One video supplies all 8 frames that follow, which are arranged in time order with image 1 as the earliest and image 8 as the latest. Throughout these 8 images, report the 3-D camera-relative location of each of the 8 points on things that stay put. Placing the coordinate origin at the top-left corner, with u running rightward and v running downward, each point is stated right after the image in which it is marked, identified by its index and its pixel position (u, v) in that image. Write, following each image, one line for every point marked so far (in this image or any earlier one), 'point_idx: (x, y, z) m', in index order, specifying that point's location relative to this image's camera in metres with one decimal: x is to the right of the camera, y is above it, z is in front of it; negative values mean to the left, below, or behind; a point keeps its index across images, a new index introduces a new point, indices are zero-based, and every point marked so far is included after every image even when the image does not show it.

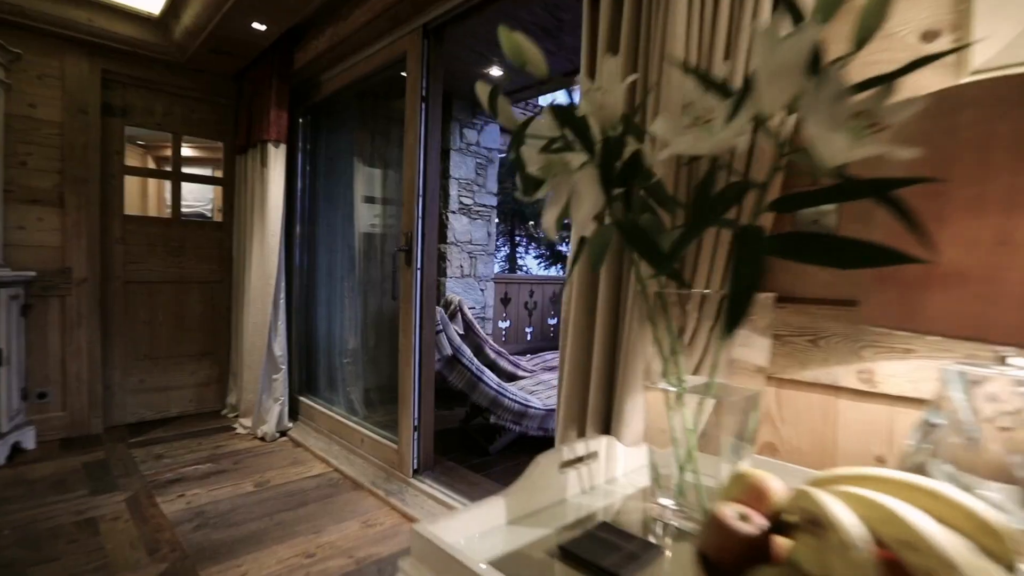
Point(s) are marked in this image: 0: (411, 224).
0: (-0.4, +0.3, +2.1) m
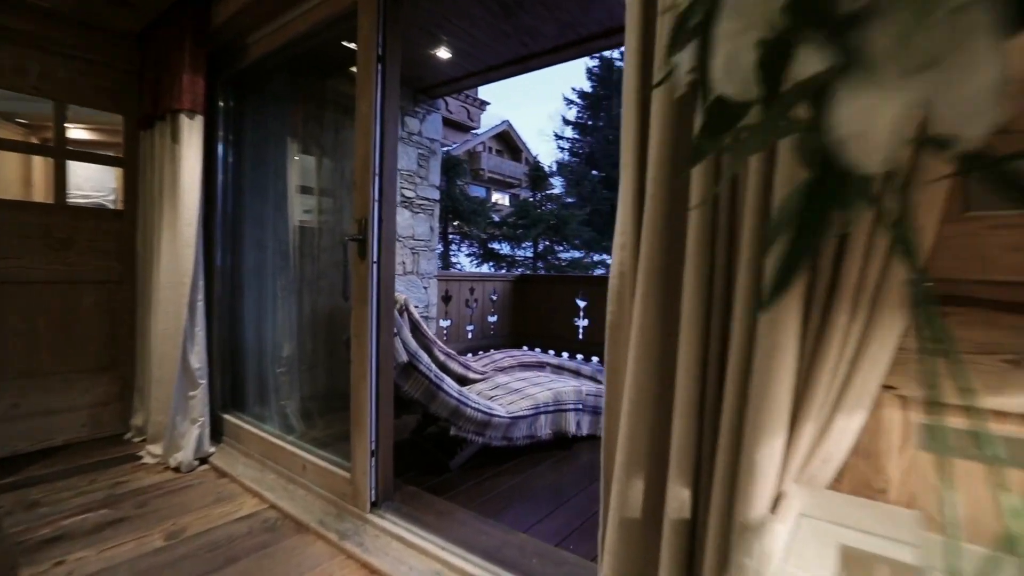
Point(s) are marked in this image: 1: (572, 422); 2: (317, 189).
0: (-0.5, +0.3, +1.8) m
1: (+0.4, -0.8, +2.9) m
2: (-0.9, +0.5, +2.3) m
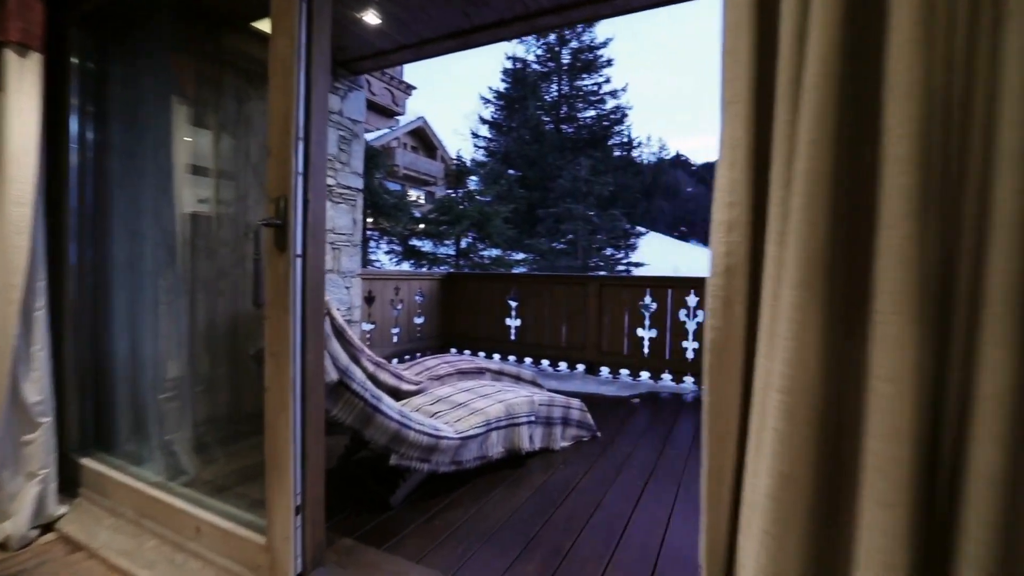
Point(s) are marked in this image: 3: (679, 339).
0: (-0.6, +0.3, +1.4) m
1: (+0.1, -0.8, +2.6) m
2: (-1.1, +0.5, +1.8) m
3: (+1.5, -0.5, +4.5) m
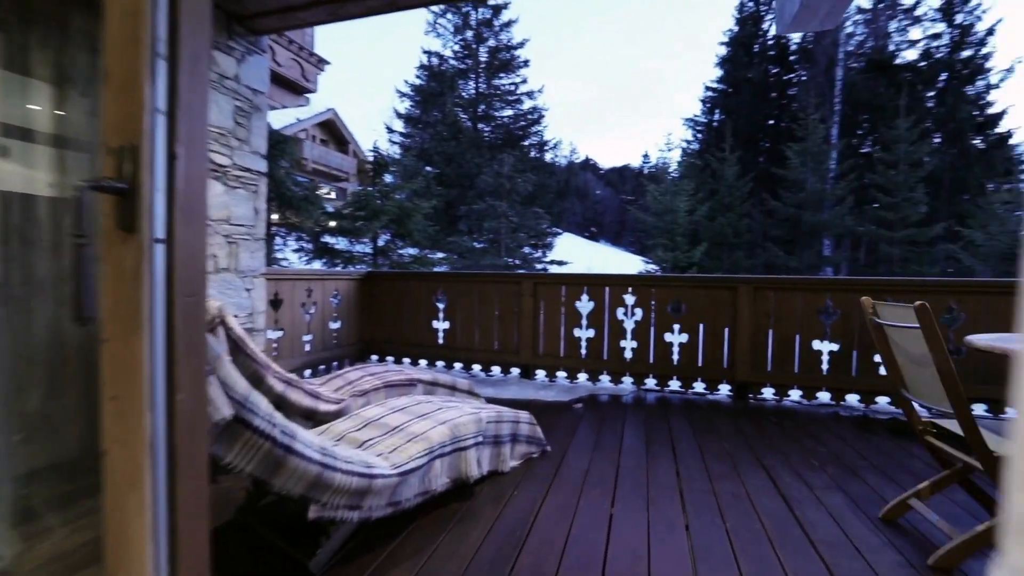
0: (-0.7, +0.3, +0.9) m
1: (-0.2, -0.8, +2.2) m
2: (-1.2, +0.4, +1.2) m
3: (+1.0, -0.5, +4.4) m
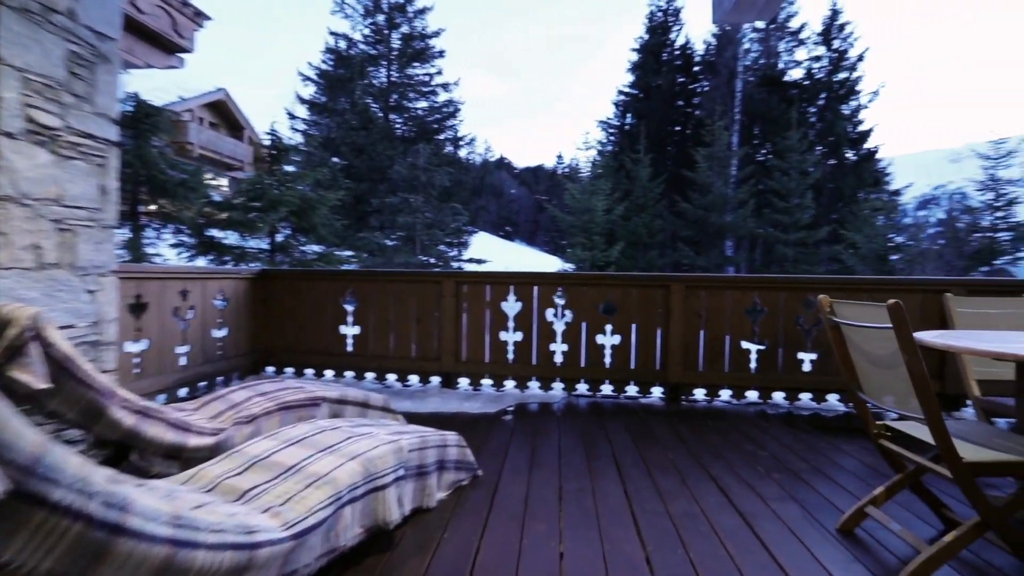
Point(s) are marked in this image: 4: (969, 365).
0: (-0.7, +0.3, +0.4) m
1: (-0.4, -0.8, +1.8) m
2: (-1.3, +0.4, +0.6) m
3: (+0.3, -0.5, +4.1) m
4: (+2.2, -0.4, +2.3) m
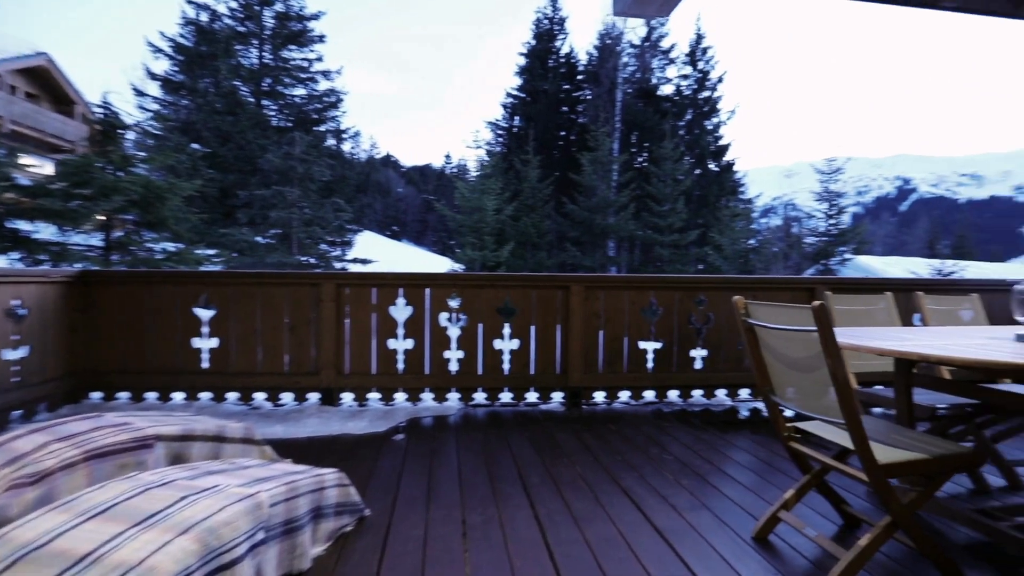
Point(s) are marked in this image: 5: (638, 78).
0: (-0.7, +0.3, -0.1) m
1: (-0.7, -0.8, +1.4) m
2: (-1.3, +0.4, 0.0) m
3: (-0.5, -0.5, +3.8) m
4: (+1.7, -0.4, +2.5) m
5: (+3.0, +5.0, +11.6) m
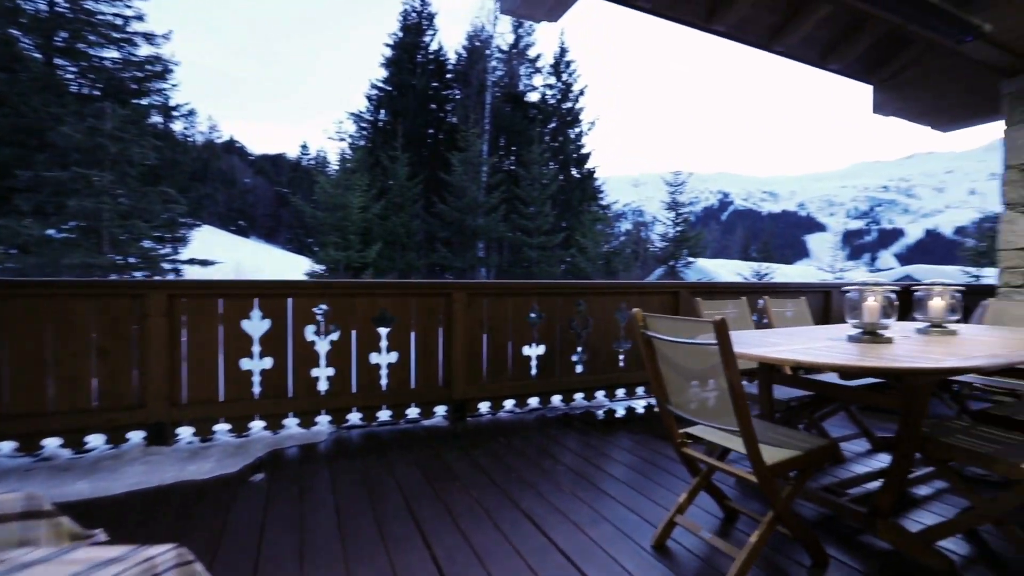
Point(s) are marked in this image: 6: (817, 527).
0: (-0.5, +0.2, -0.4) m
1: (-0.9, -0.9, +0.9) m
2: (-1.1, +0.3, -0.5) m
3: (-1.4, -0.5, +3.3) m
4: (+1.1, -0.4, +2.7) m
5: (-0.1, +5.0, +11.8) m
6: (+1.3, -1.0, +2.1) m
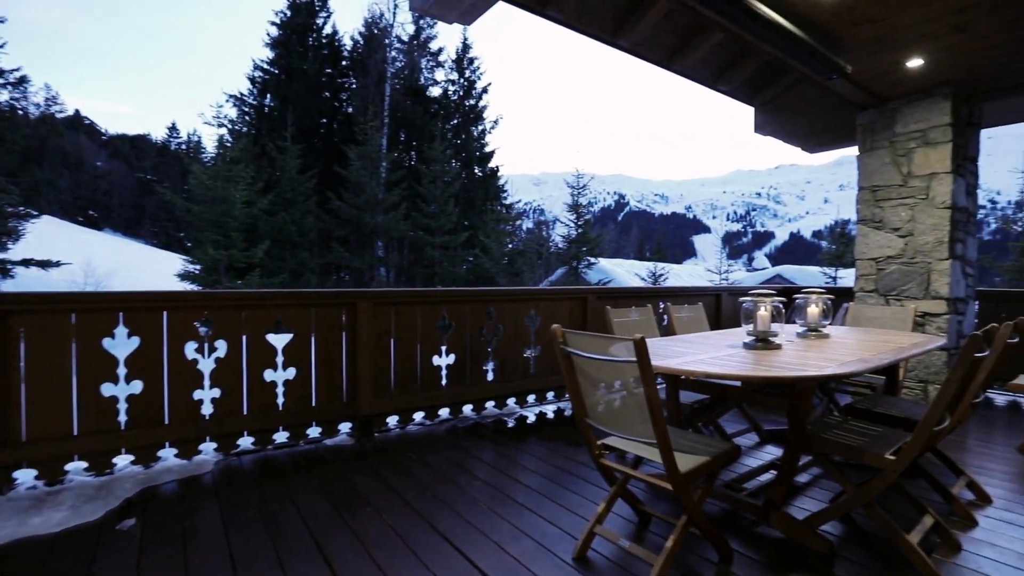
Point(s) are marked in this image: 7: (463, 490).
0: (-0.3, +0.1, -0.6) m
1: (-1.0, -1.0, +0.7) m
2: (-0.9, +0.2, -0.8) m
3: (-1.9, -0.6, +2.9) m
4: (+0.7, -0.4, +2.8) m
5: (-2.5, +5.0, +11.4) m
6: (+0.9, -1.1, +2.2) m
7: (-0.3, -1.1, +2.6) m
